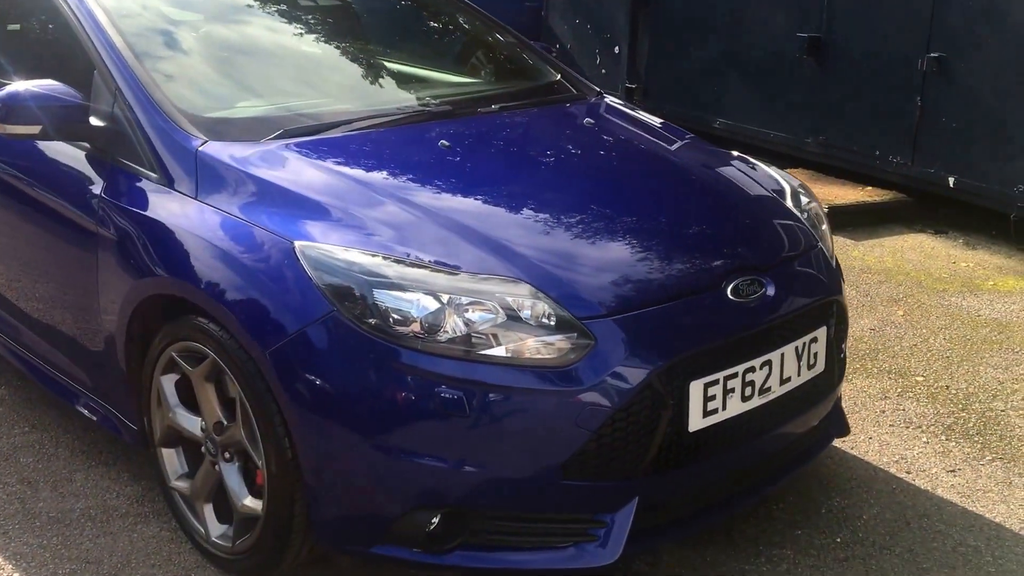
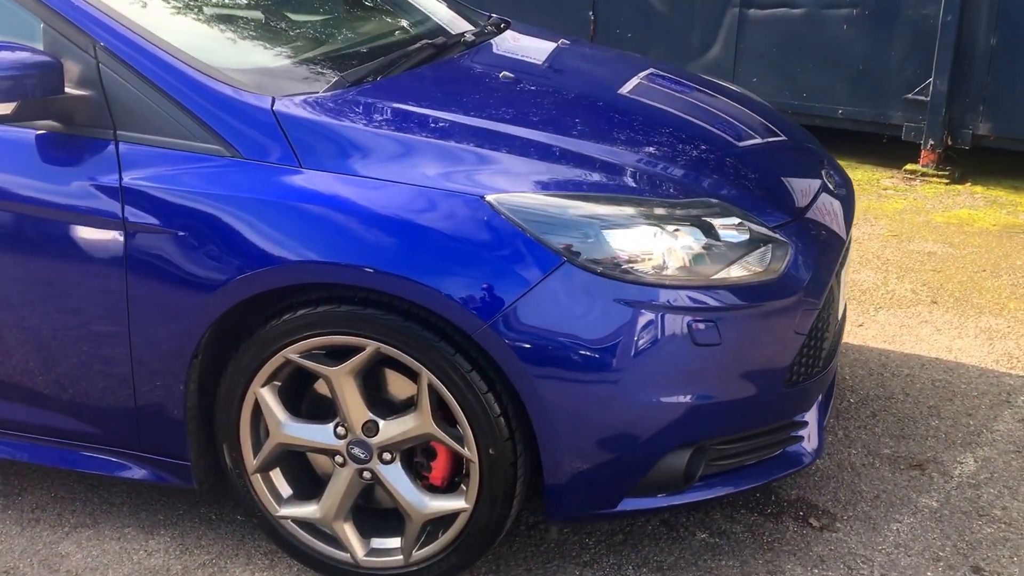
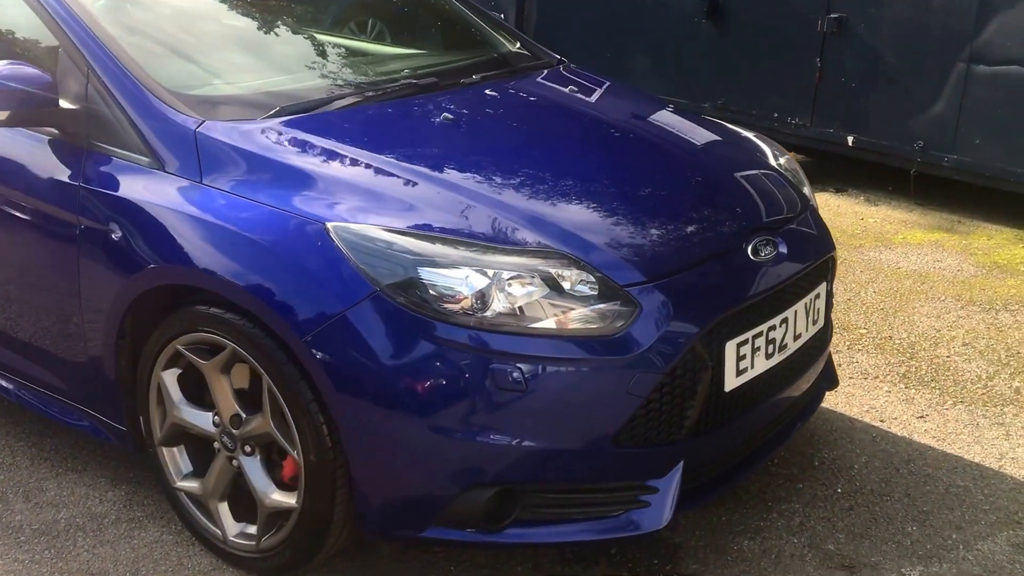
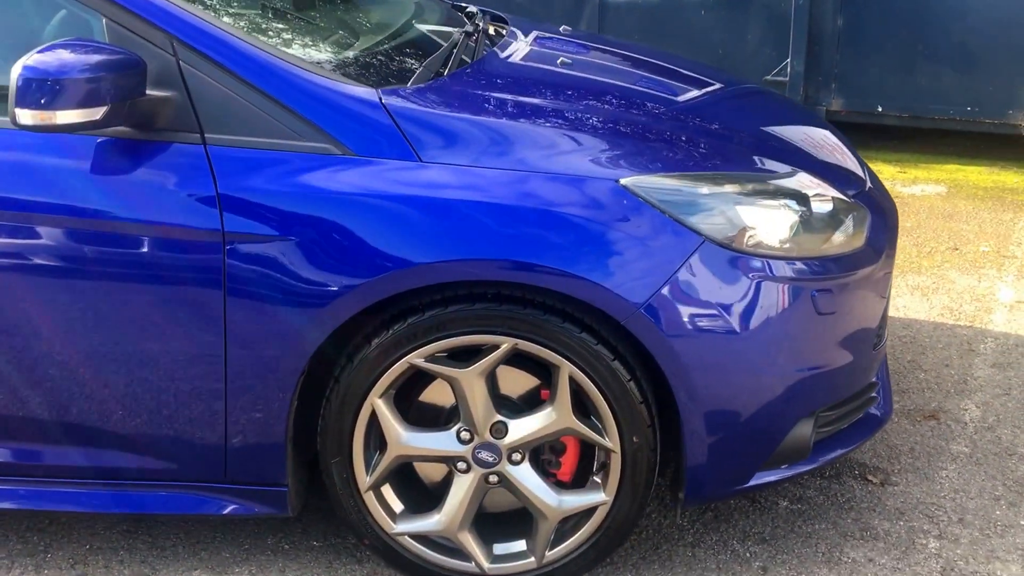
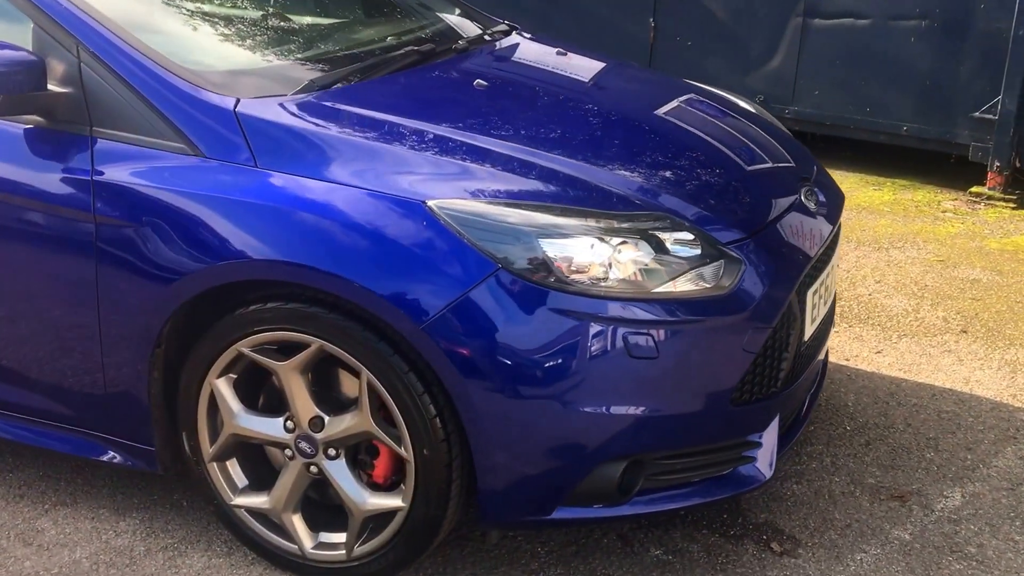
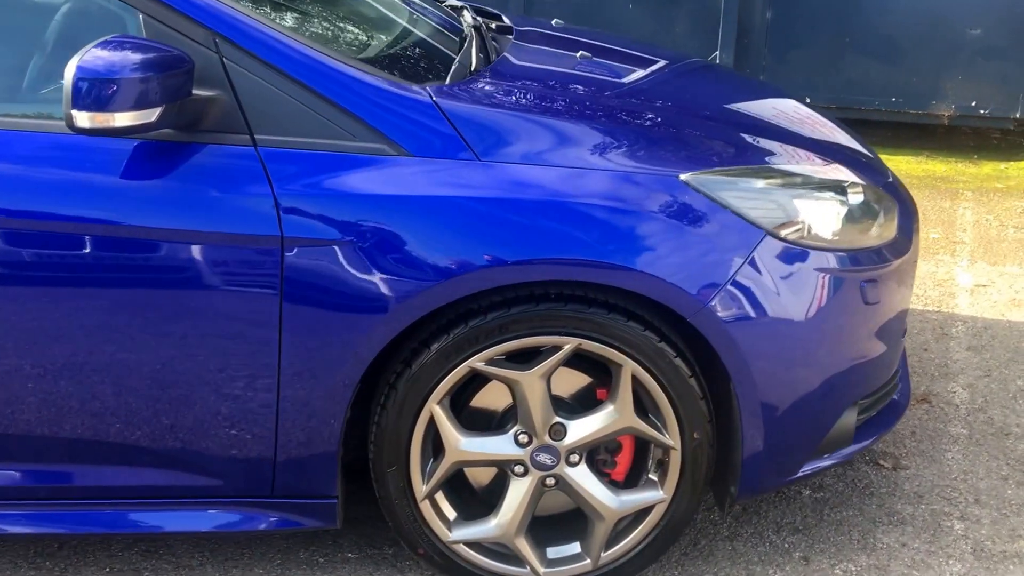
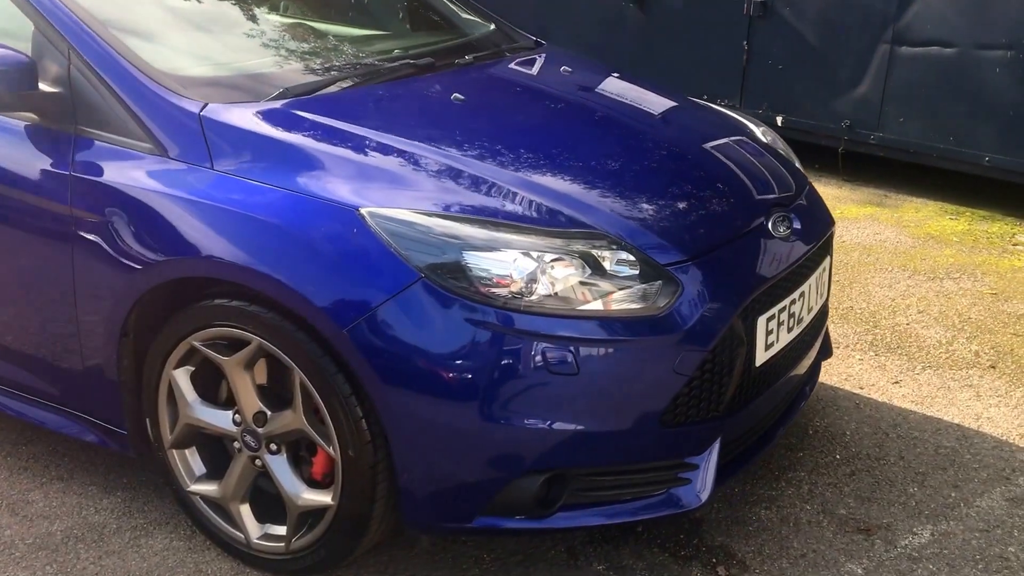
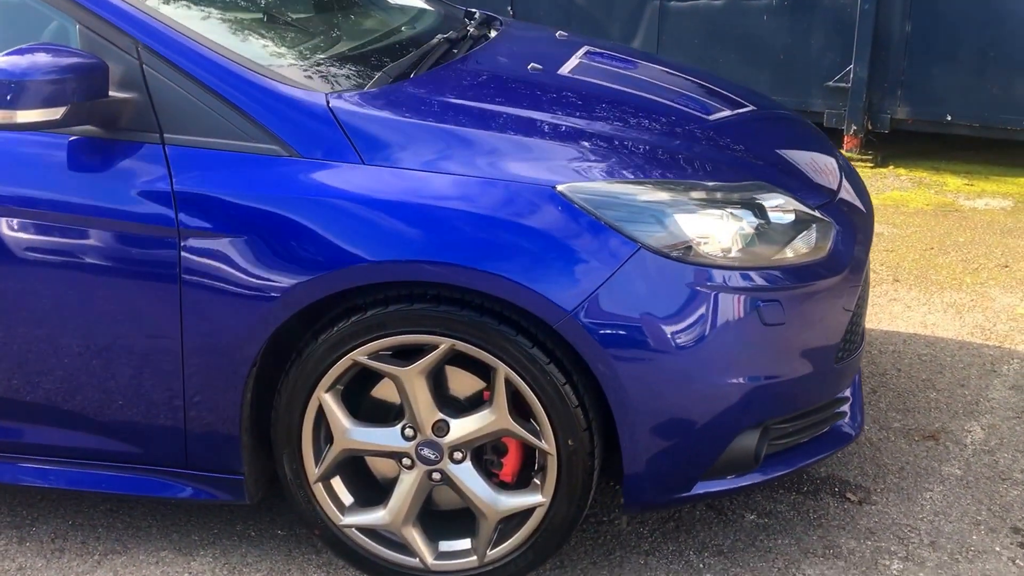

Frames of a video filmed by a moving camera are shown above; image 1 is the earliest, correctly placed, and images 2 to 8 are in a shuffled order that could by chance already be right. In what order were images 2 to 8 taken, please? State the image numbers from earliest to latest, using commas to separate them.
3, 7, 5, 2, 8, 4, 6
